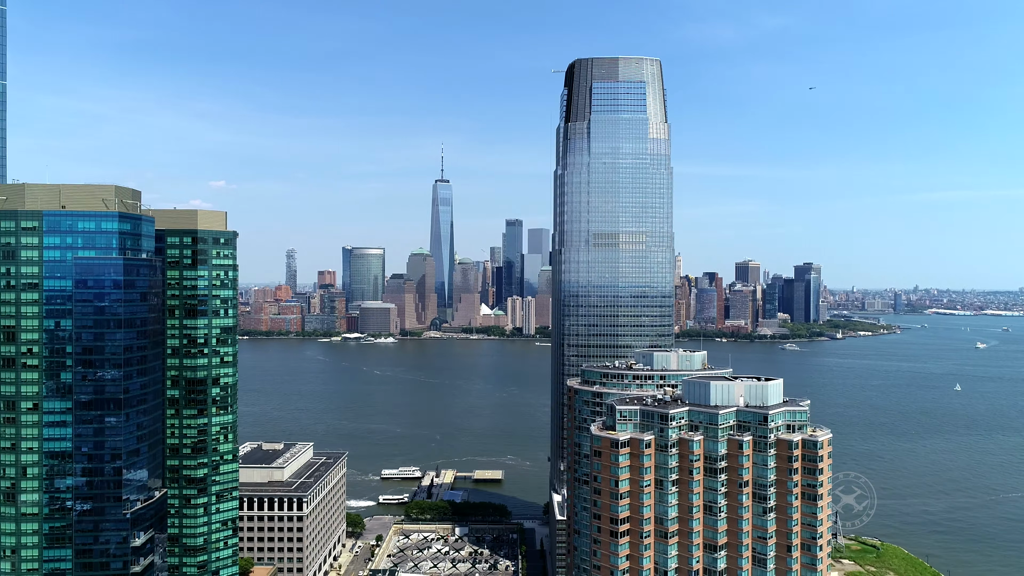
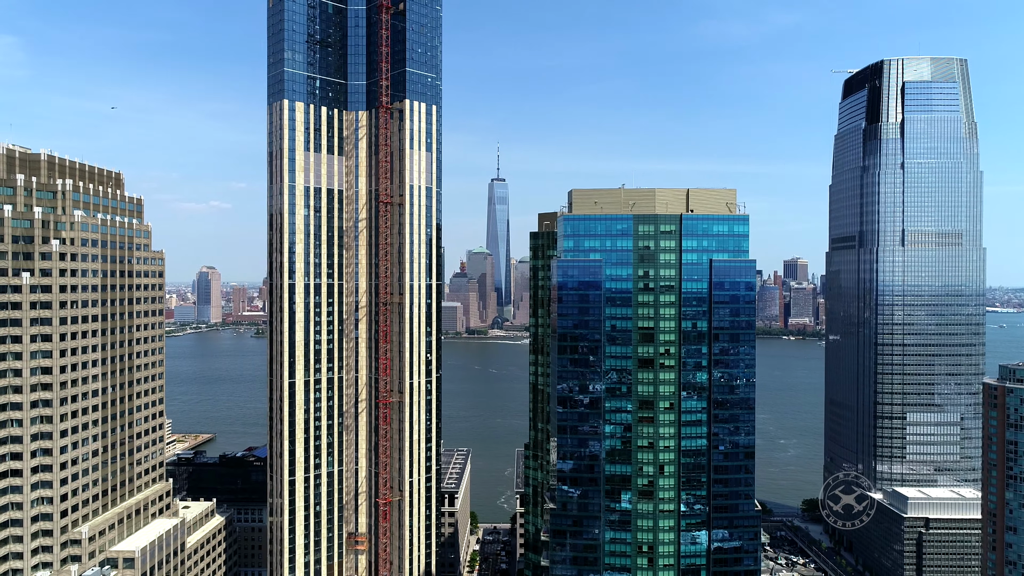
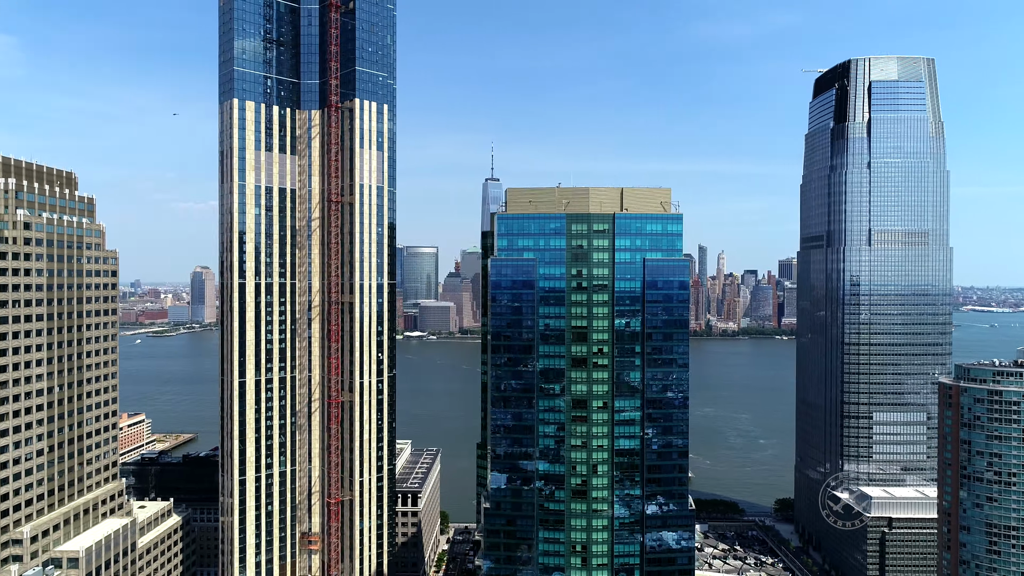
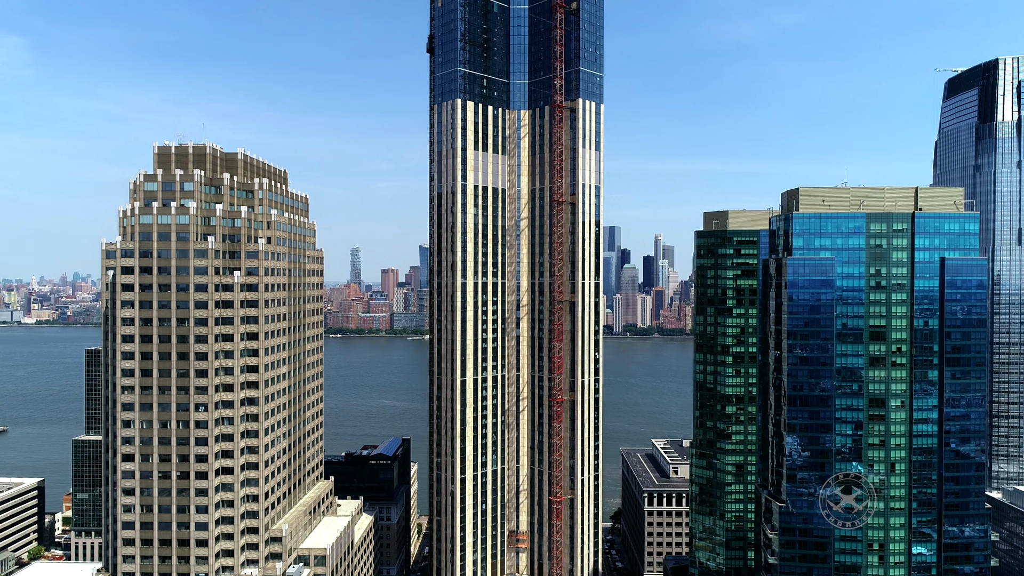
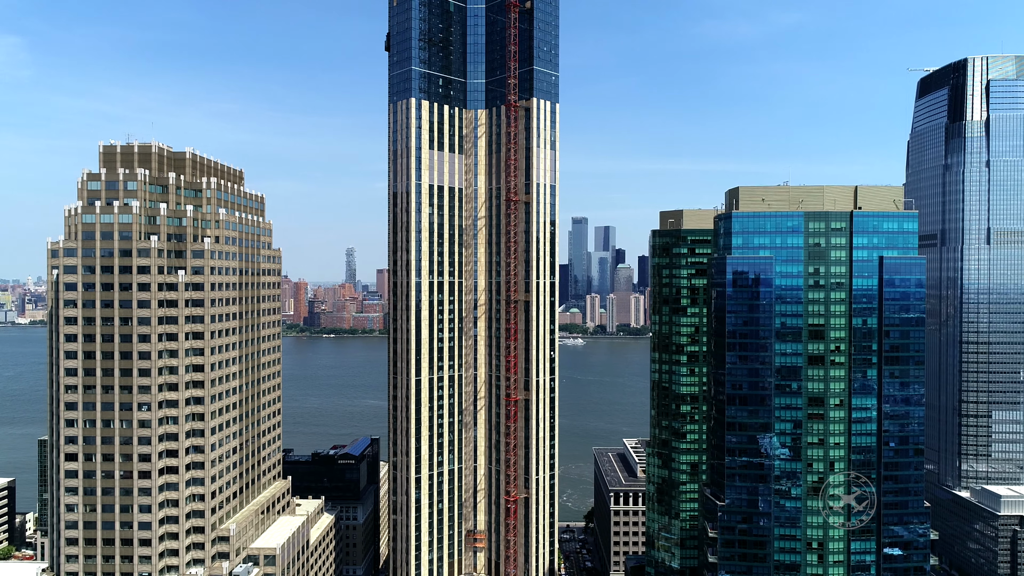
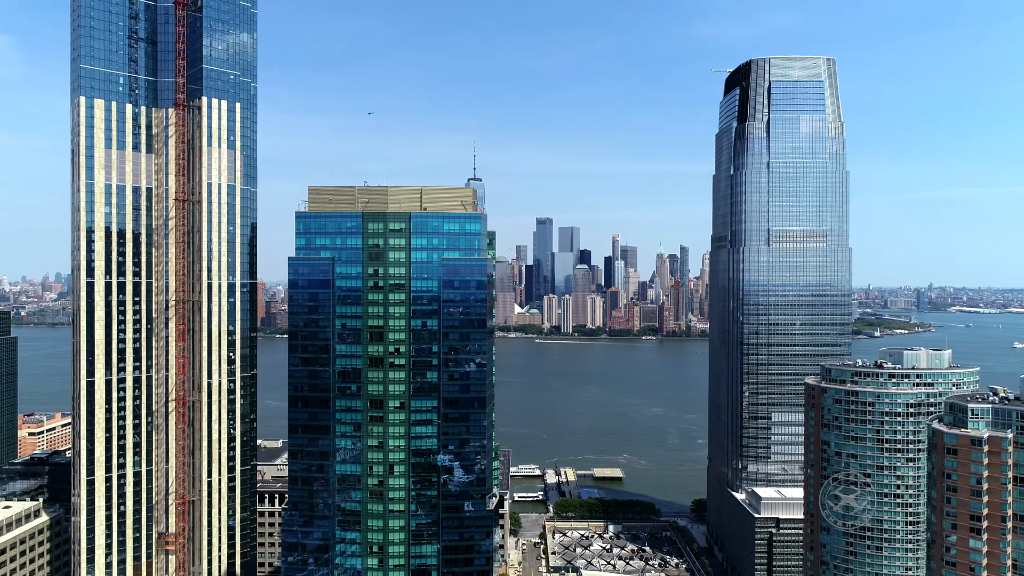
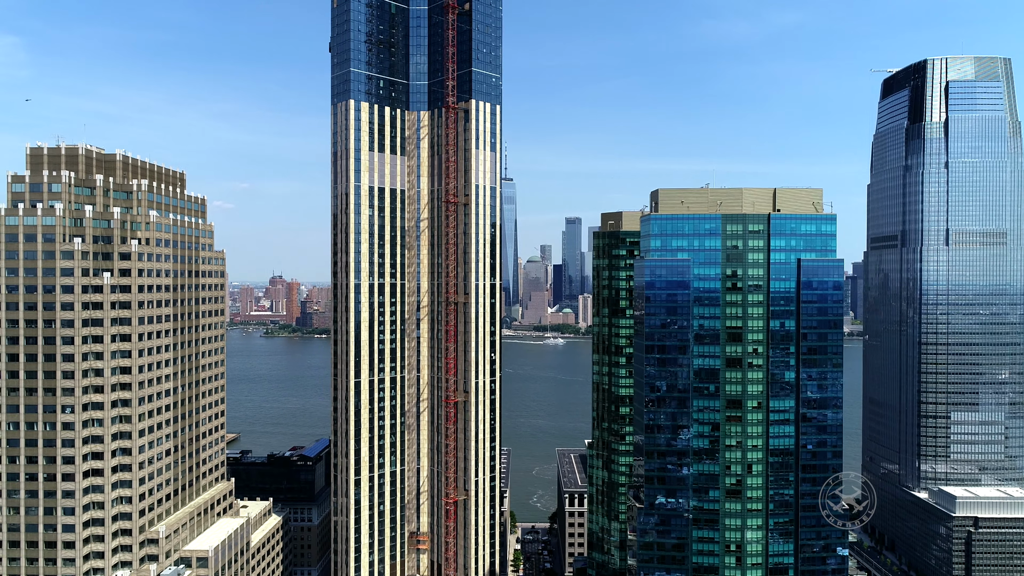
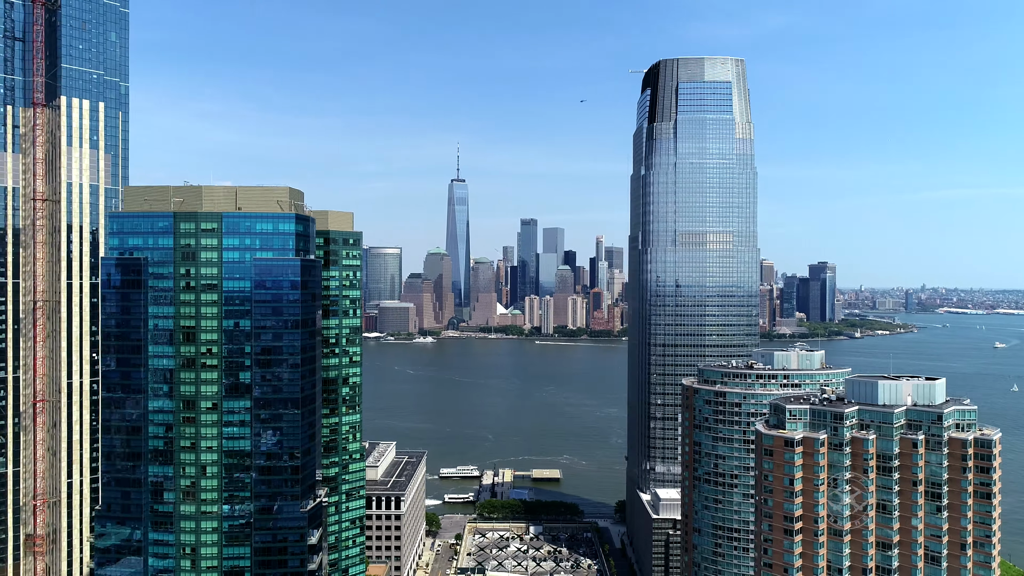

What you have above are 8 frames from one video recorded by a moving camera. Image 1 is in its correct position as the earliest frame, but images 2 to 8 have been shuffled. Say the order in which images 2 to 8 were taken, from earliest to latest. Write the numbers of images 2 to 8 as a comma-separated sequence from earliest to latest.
8, 6, 3, 2, 7, 5, 4
